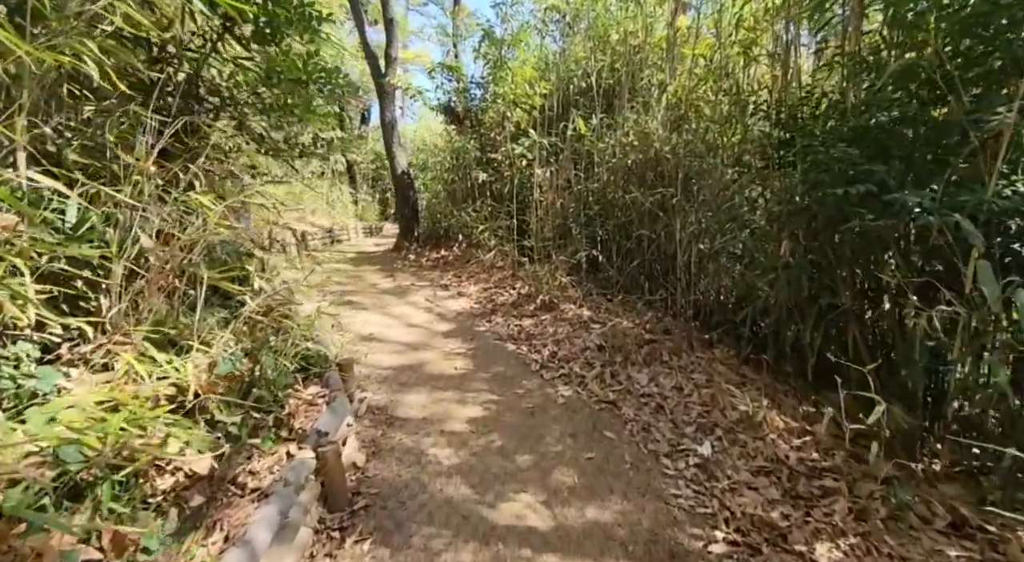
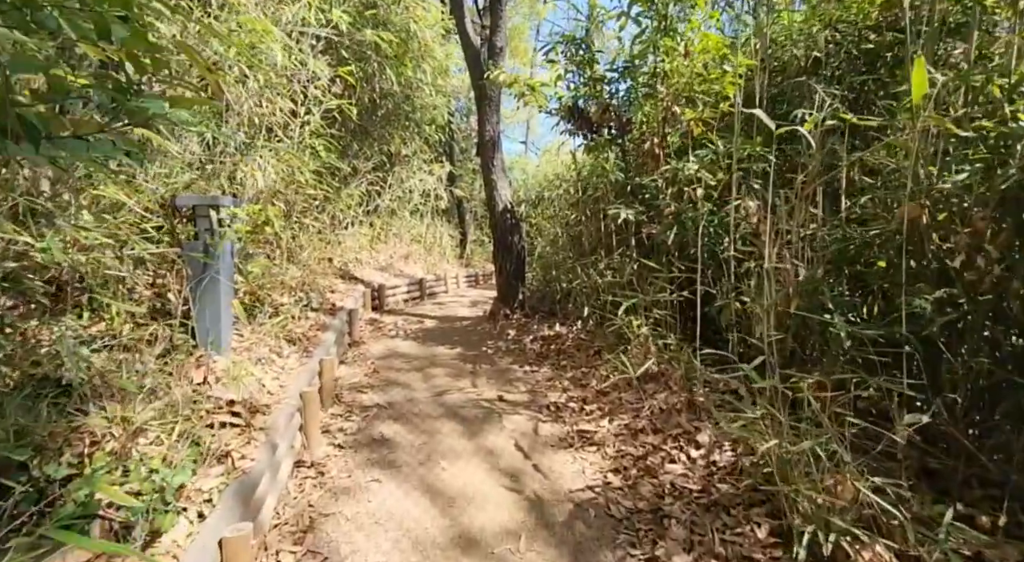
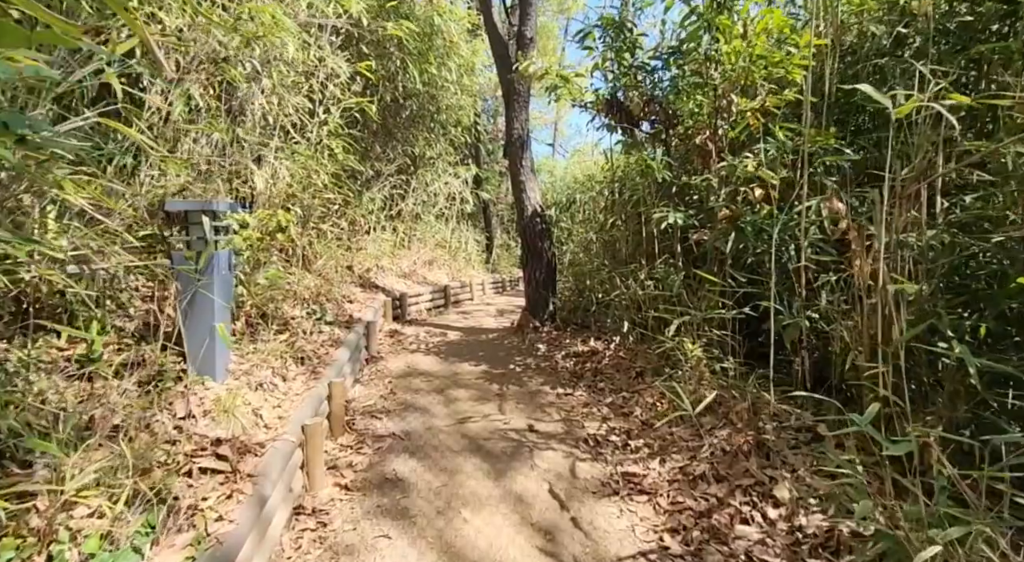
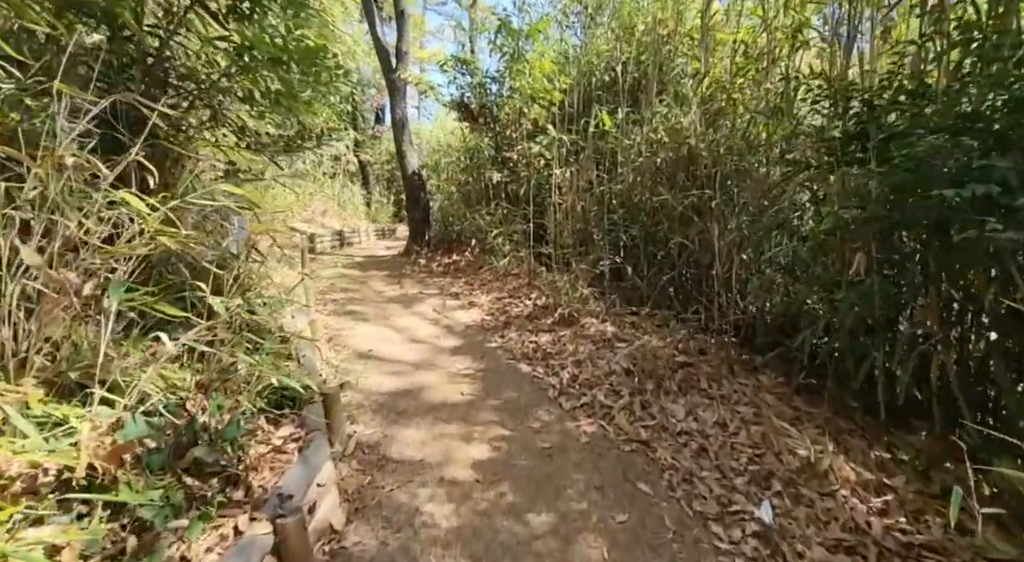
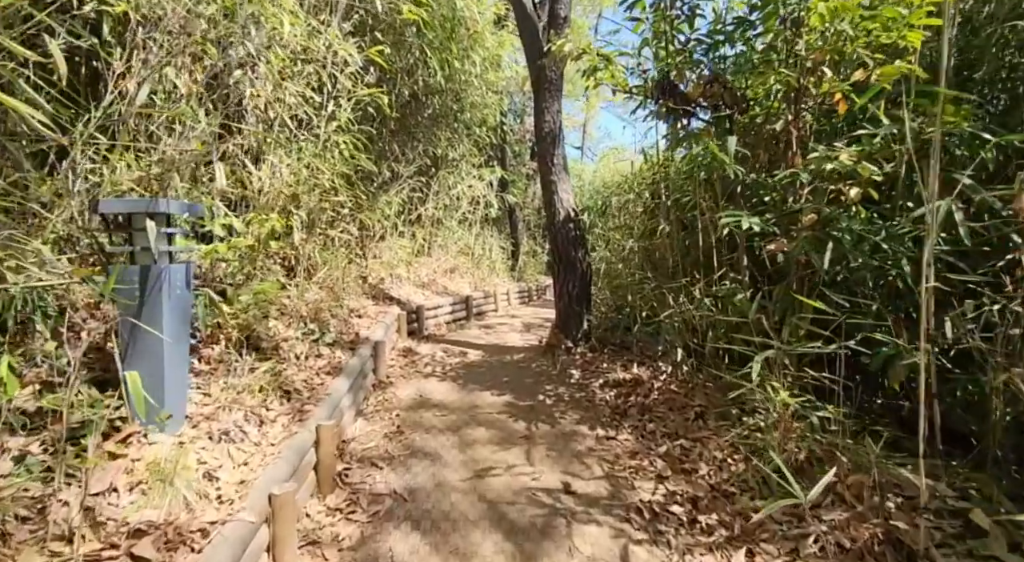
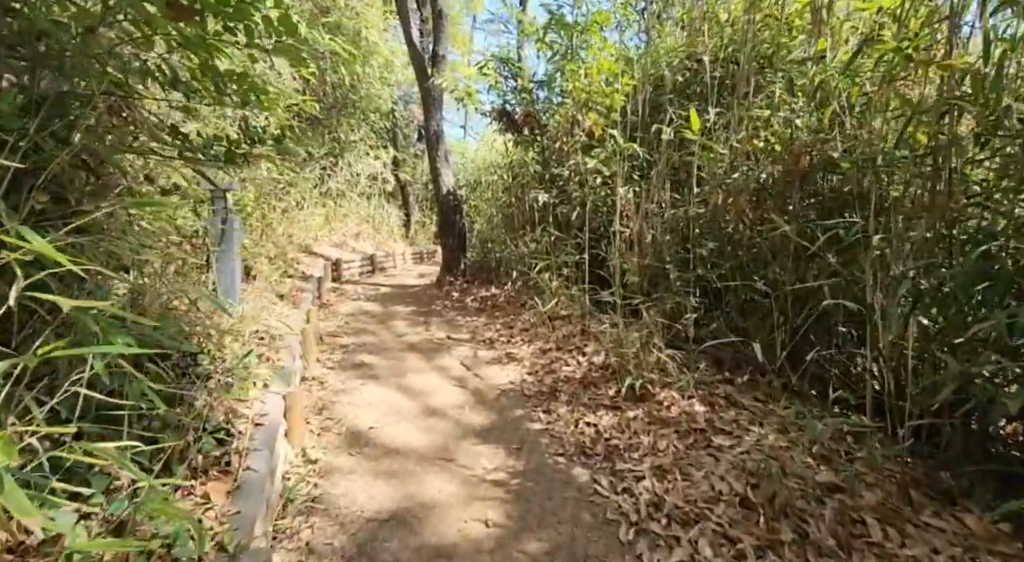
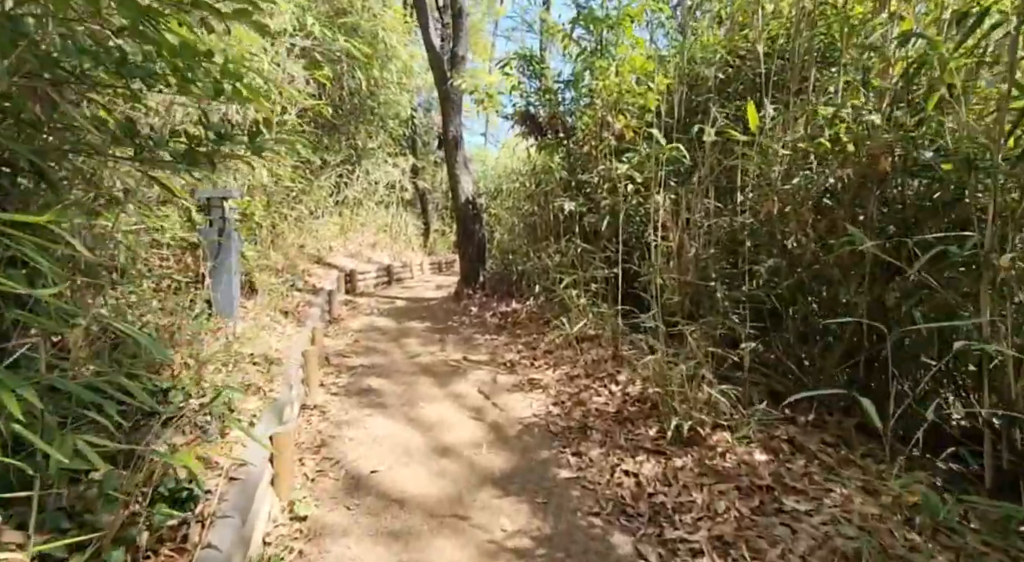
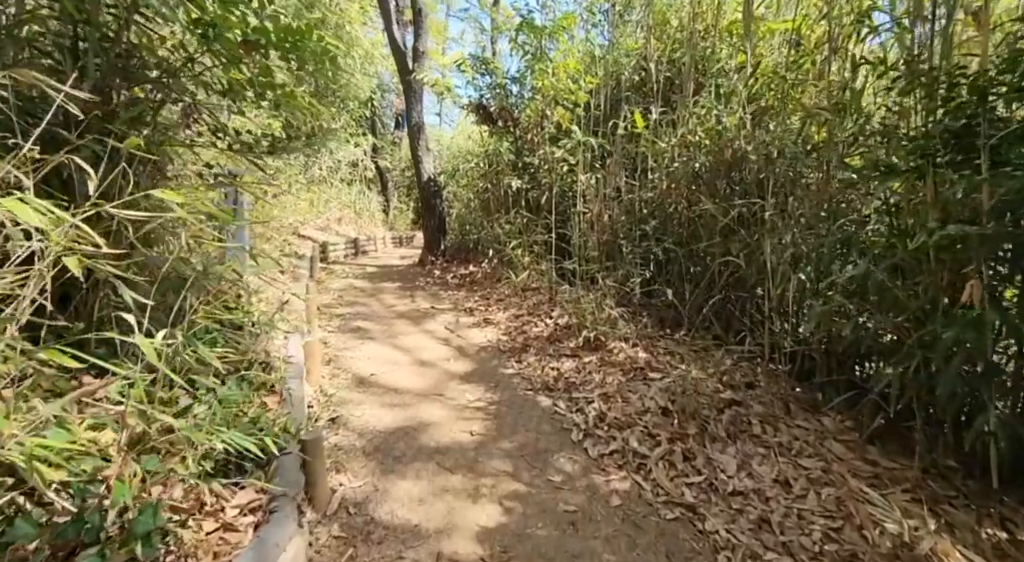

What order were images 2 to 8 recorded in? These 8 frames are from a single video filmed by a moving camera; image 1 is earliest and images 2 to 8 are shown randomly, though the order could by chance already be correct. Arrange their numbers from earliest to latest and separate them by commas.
4, 8, 6, 7, 2, 3, 5
